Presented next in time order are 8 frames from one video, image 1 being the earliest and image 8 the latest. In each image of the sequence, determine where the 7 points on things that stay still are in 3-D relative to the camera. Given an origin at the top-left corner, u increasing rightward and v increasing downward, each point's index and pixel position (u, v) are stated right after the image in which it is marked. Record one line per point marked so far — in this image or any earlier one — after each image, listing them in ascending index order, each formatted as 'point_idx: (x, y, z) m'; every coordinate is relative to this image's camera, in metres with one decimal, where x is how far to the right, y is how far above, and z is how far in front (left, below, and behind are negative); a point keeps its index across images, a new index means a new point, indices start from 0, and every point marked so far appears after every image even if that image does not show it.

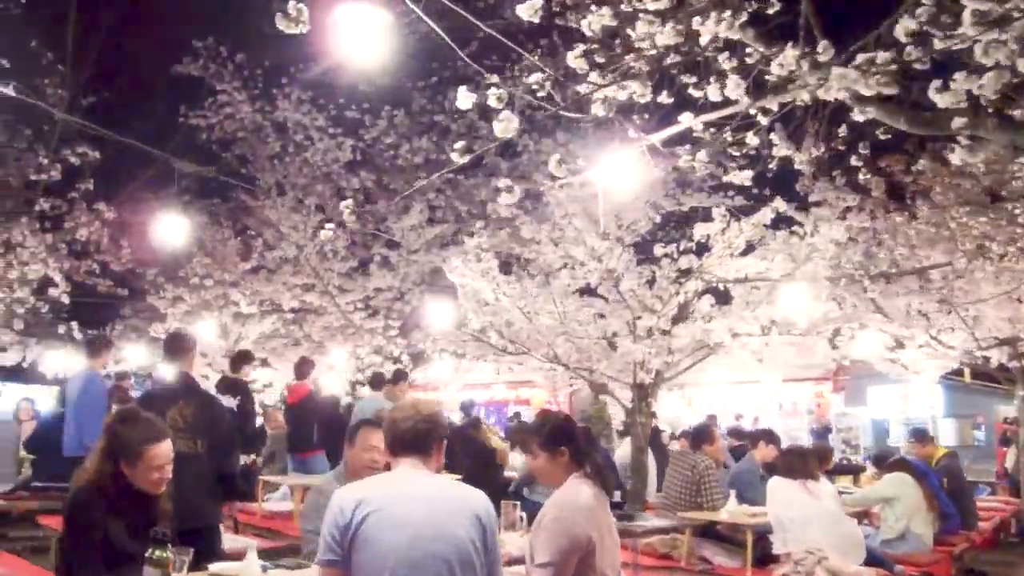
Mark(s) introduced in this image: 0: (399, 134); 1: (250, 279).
0: (-2.1, +3.0, +17.7) m
1: (-5.1, +0.2, +18.4) m
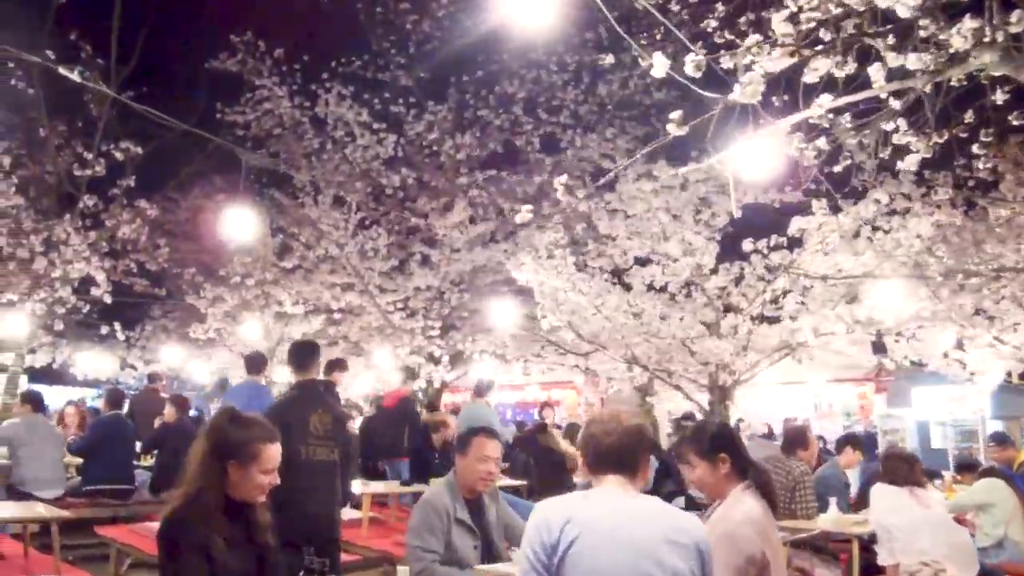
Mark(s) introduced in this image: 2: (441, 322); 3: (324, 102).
0: (-1.3, +3.0, +17.3) m
1: (-4.3, +0.2, +18.0) m
2: (-1.4, -0.6, +17.9) m
3: (-3.4, +3.4, +16.9) m
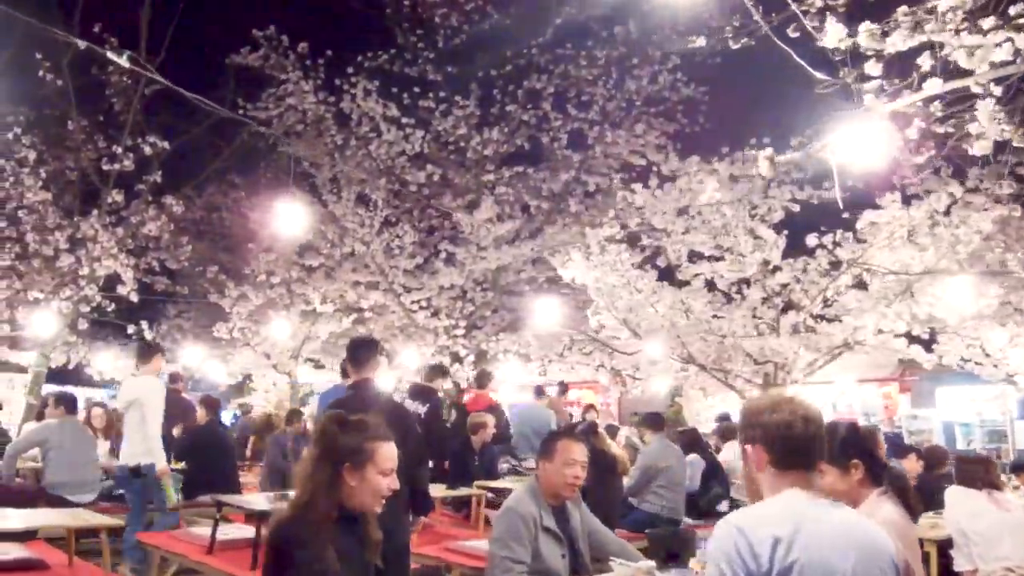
0: (-0.8, +3.0, +17.0) m
1: (-3.8, +0.2, +17.6) m
2: (-0.9, -0.6, +17.6) m
3: (-2.9, +3.4, +16.6) m
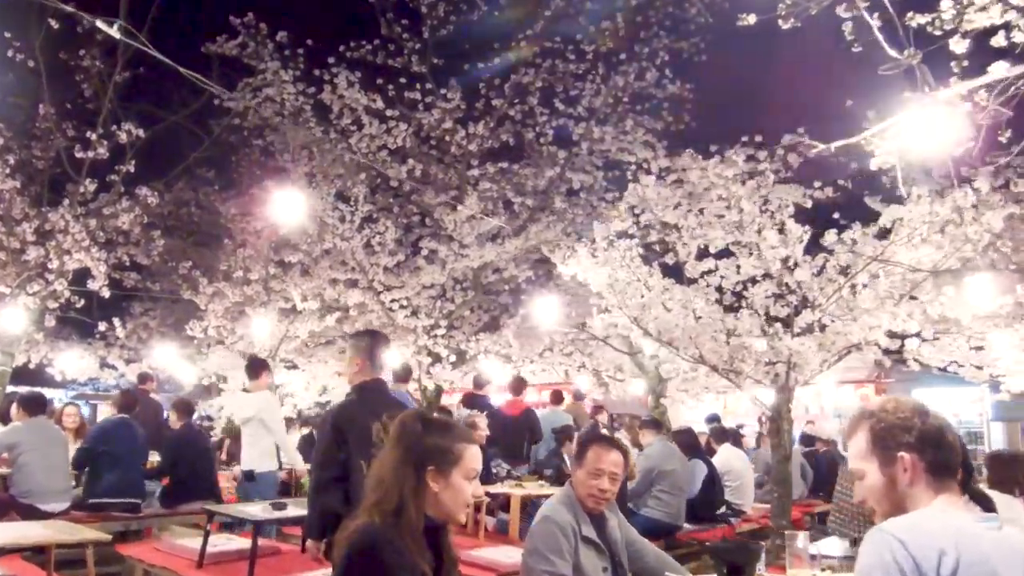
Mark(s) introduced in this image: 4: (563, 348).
0: (-1.0, +3.0, +16.5) m
1: (-4.1, +0.3, +17.1) m
2: (-1.2, -0.6, +17.2) m
3: (-3.2, +3.5, +16.1) m
4: (+1.0, -1.2, +18.1) m
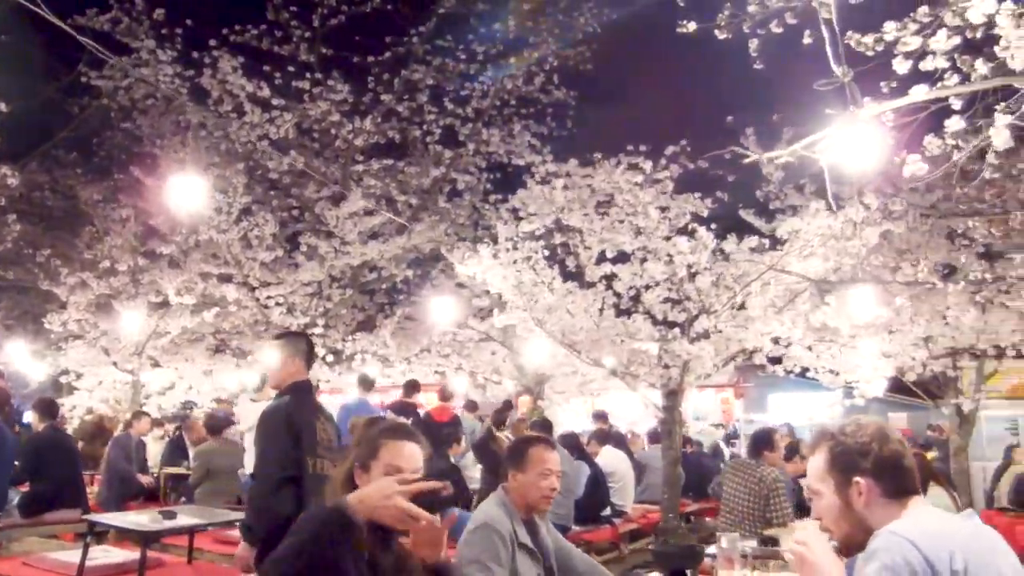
0: (-3.0, +3.1, +16.1) m
1: (-6.2, +0.4, +16.1) m
2: (-3.4, -0.6, +16.7) m
3: (-5.1, +3.6, +15.4) m
4: (-1.4, -1.2, +17.9) m
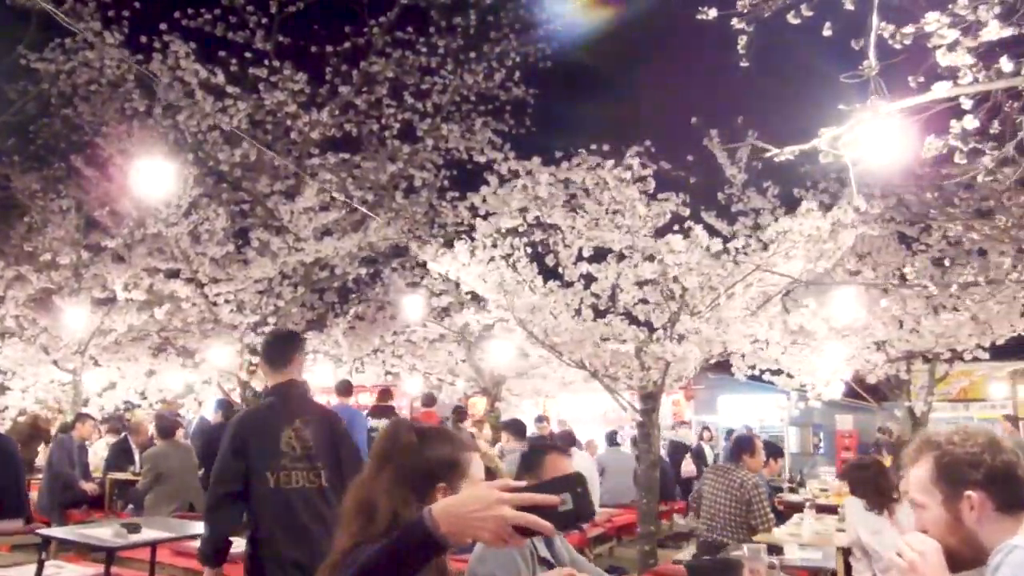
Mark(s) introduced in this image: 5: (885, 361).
0: (-3.7, +3.1, +15.6) m
1: (-6.9, +0.5, +15.4) m
2: (-4.1, -0.5, +16.1) m
3: (-5.7, +3.6, +14.7) m
4: (-2.2, -1.2, +17.5) m
5: (+6.2, -1.2, +15.3) m
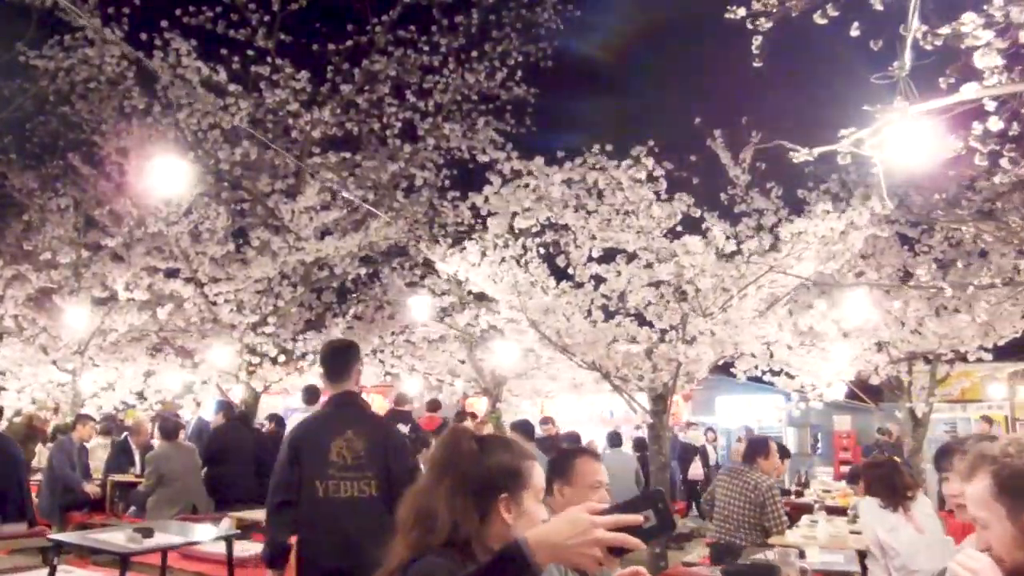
0: (-3.6, +3.1, +15.4) m
1: (-6.9, +0.5, +15.2) m
2: (-4.1, -0.5, +16.0) m
3: (-5.6, +3.6, +14.5) m
4: (-2.2, -1.2, +17.4) m
5: (+6.2, -1.2, +15.3) m
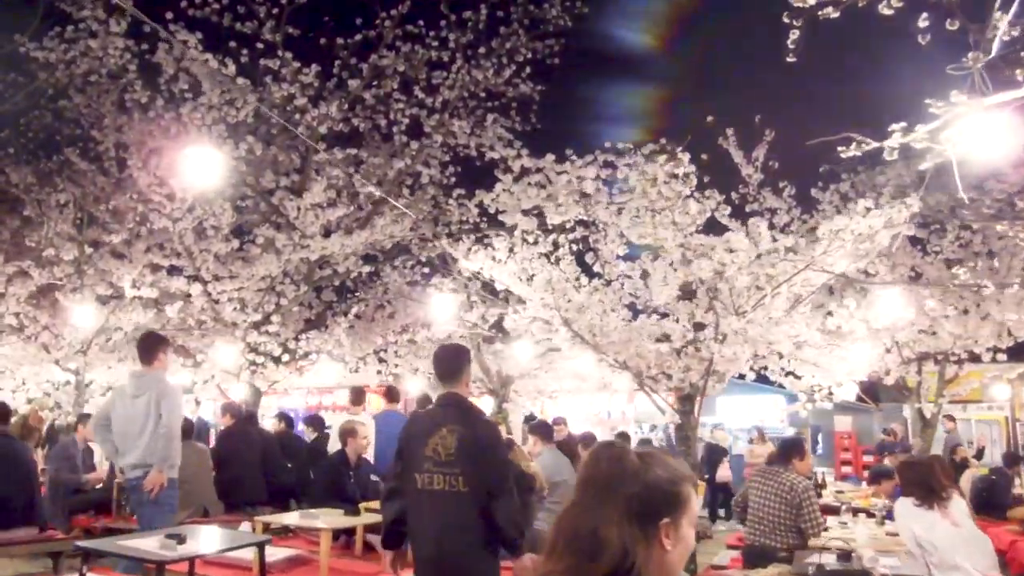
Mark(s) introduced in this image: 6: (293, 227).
0: (-3.5, +3.1, +15.2) m
1: (-6.7, +0.5, +14.9) m
2: (-4.0, -0.5, +15.7) m
3: (-5.4, +3.7, +14.2) m
4: (-2.1, -1.1, +17.2) m
5: (+6.4, -1.2, +15.2) m
6: (-3.7, +1.0, +15.3) m
